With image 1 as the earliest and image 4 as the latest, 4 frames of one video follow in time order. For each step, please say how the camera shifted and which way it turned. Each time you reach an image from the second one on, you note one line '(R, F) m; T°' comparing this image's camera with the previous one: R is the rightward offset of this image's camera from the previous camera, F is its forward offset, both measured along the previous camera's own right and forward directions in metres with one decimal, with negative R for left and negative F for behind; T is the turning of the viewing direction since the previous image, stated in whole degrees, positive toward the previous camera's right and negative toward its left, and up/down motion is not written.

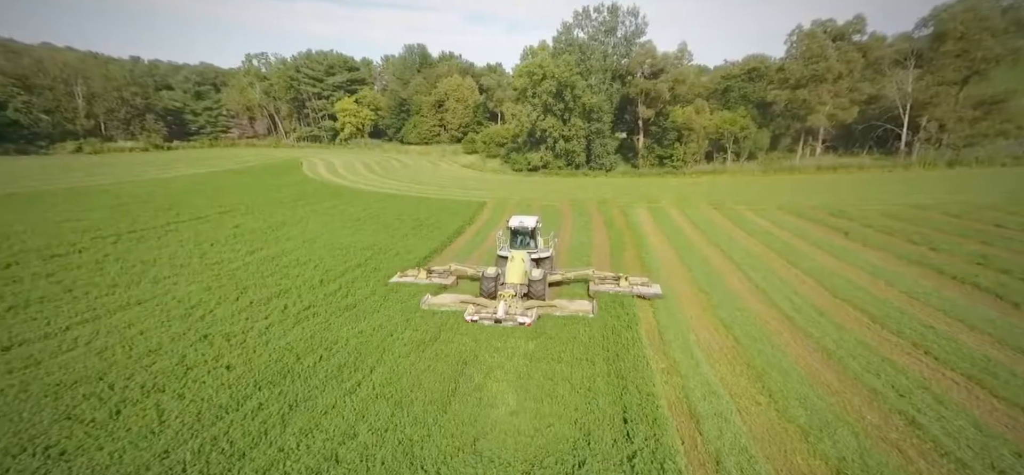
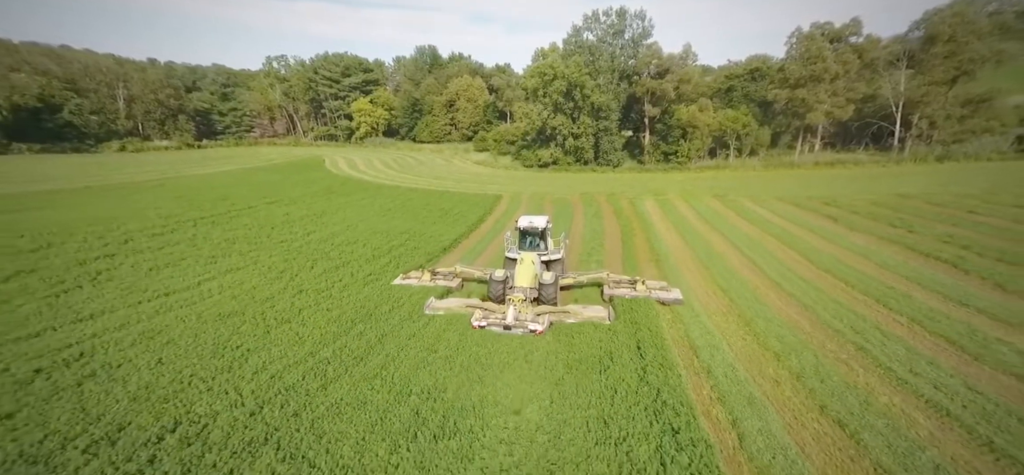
(-0.9, -2.7) m; -1°
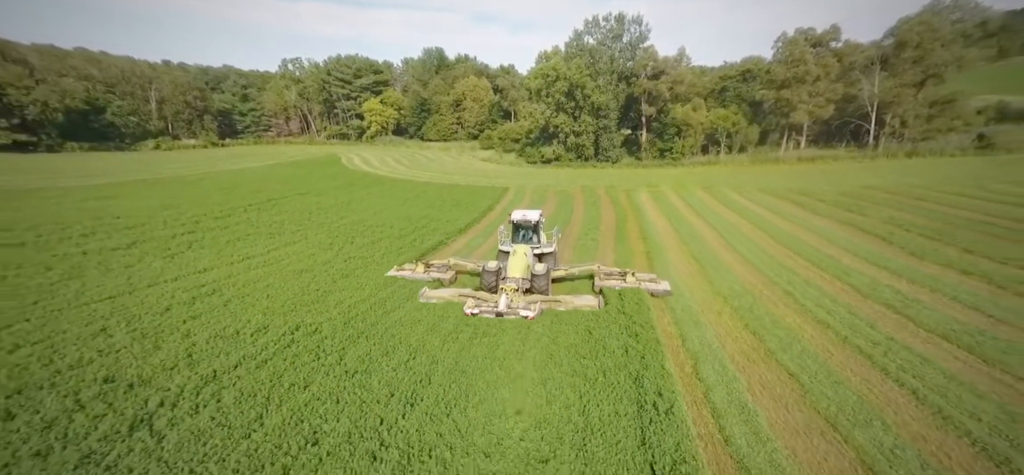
(-0.2, -3.4) m; 0°
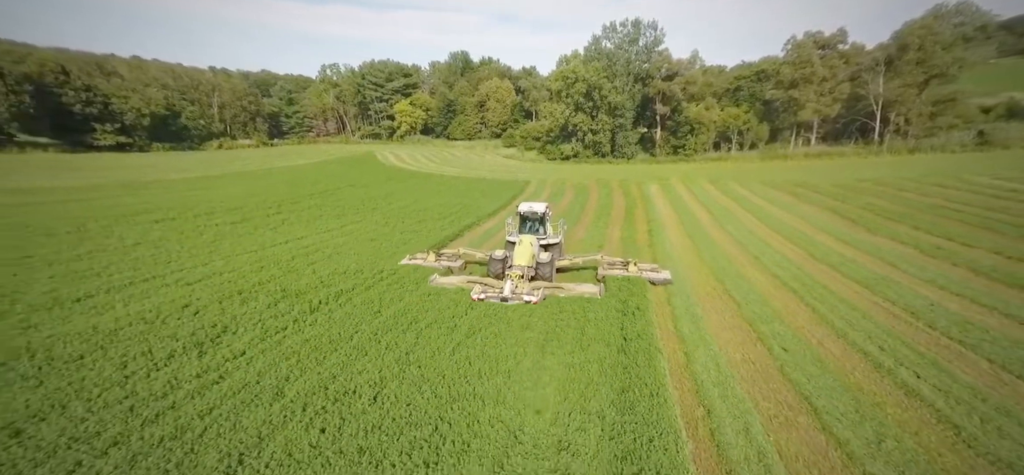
(-0.1, -4.0) m; -3°
